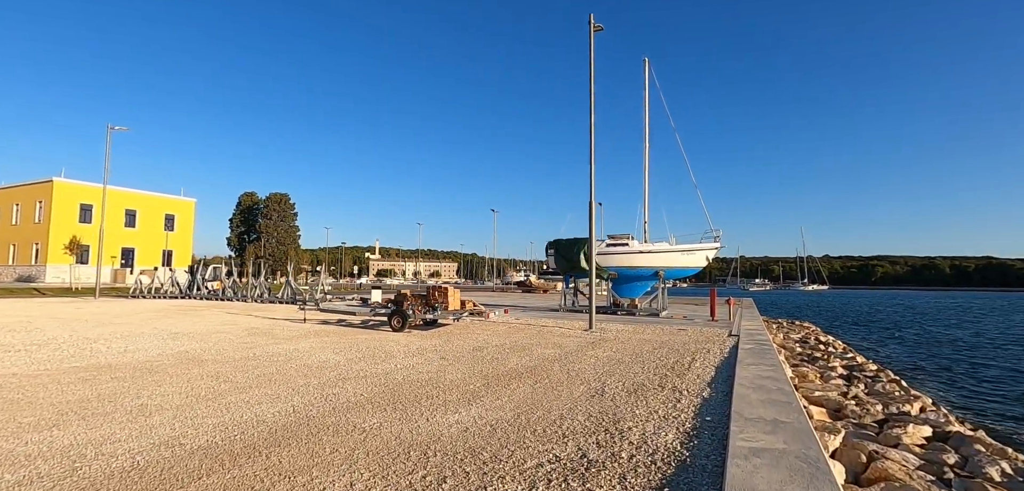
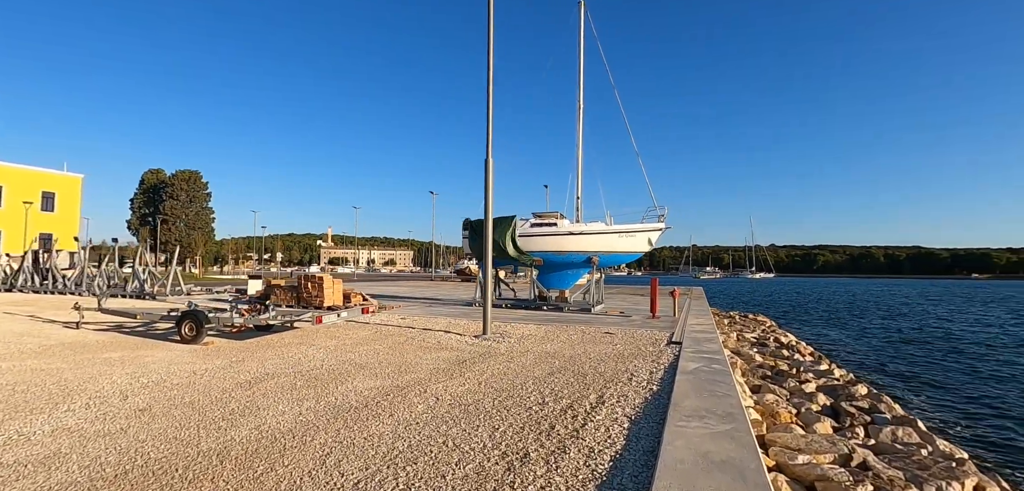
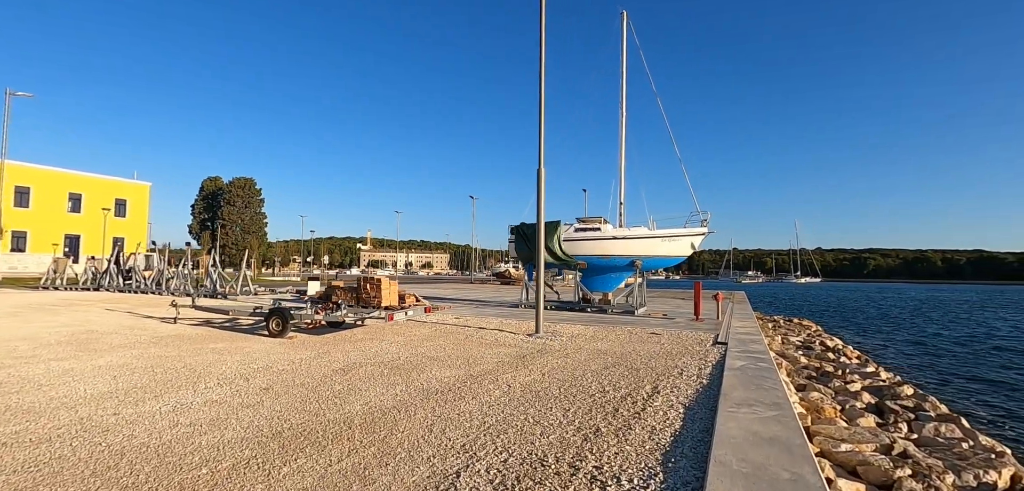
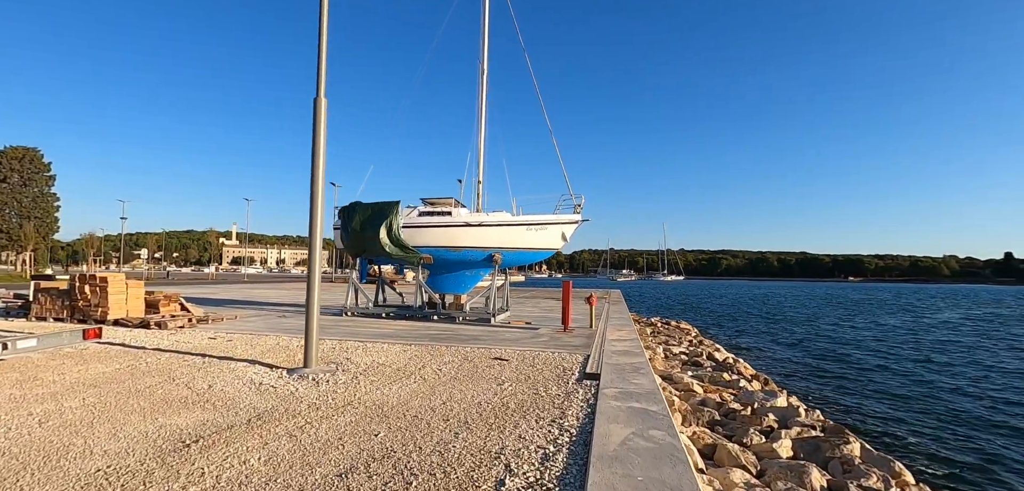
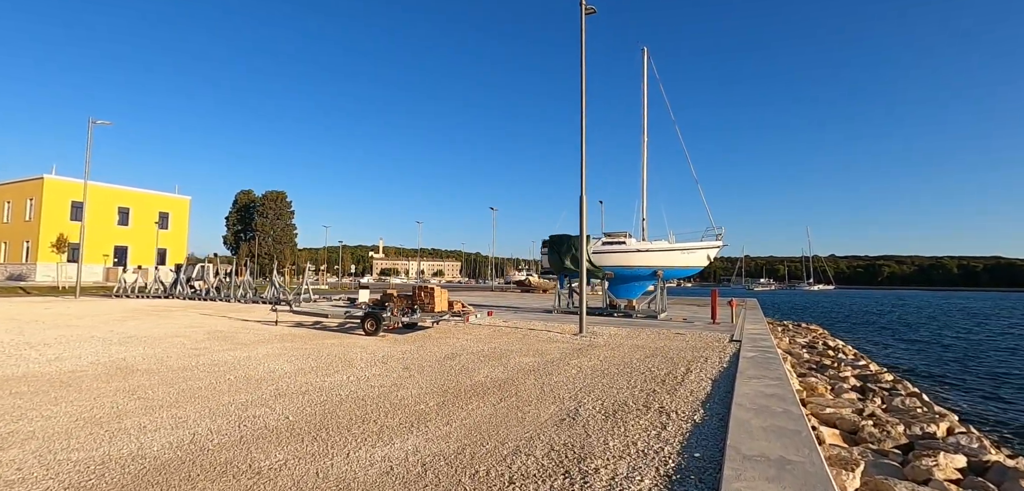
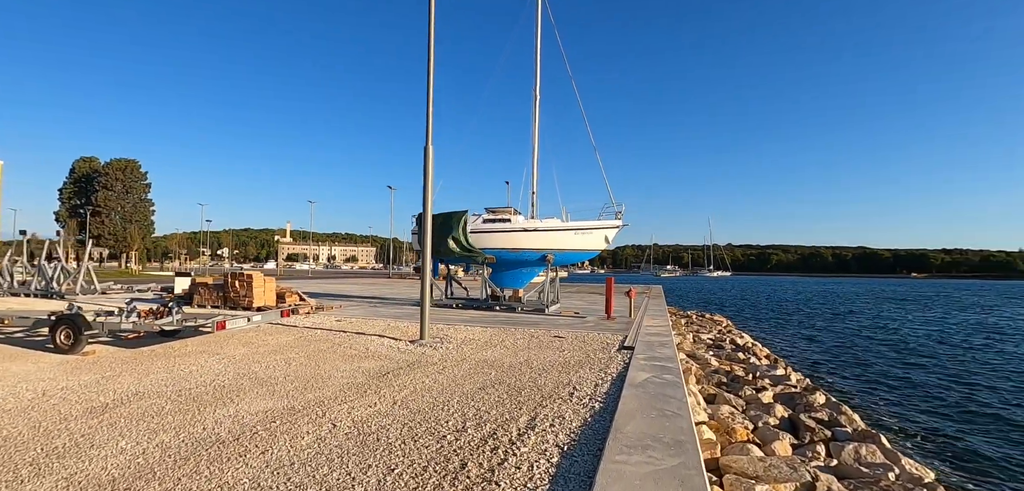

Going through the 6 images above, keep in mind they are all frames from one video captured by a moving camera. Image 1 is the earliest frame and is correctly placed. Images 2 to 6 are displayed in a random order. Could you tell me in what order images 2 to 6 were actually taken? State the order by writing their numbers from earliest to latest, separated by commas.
5, 3, 2, 6, 4
